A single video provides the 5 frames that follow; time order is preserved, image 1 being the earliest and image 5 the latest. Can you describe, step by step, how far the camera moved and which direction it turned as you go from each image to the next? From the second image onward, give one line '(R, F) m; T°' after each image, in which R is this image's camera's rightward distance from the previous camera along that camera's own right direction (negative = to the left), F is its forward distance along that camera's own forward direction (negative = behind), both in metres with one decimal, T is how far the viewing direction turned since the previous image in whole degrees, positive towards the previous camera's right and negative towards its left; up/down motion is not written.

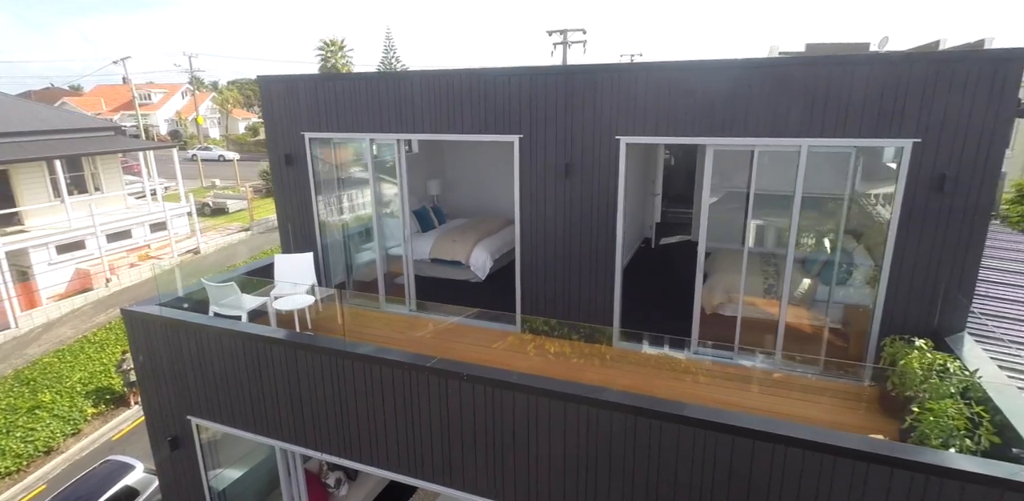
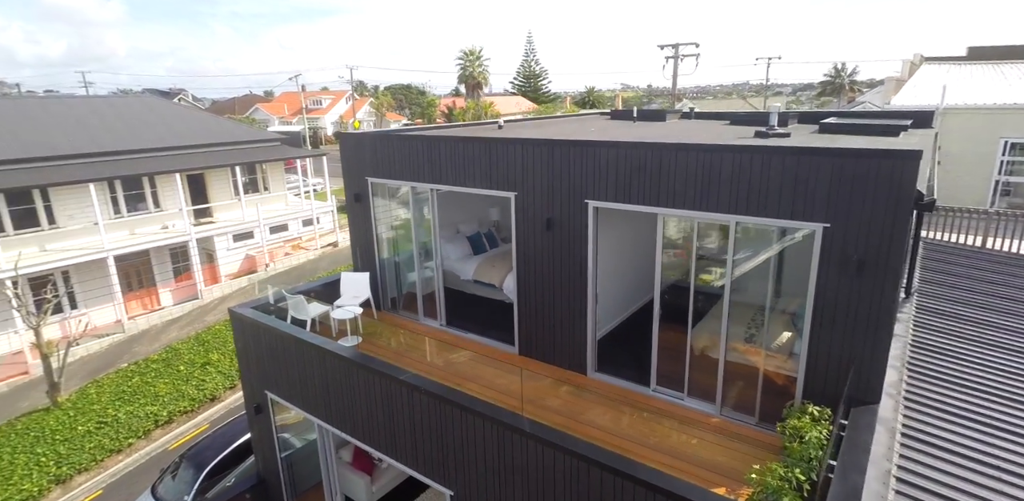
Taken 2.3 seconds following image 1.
(+1.7, -0.9) m; -14°
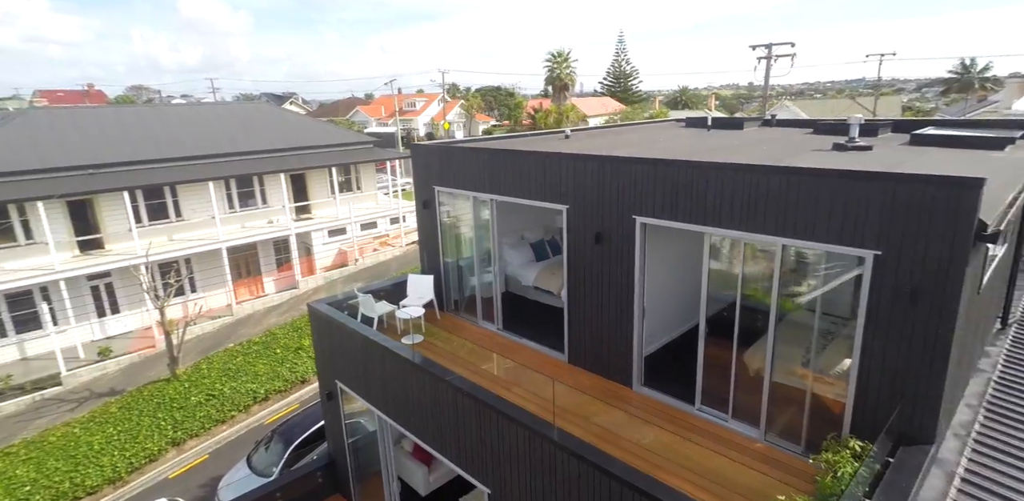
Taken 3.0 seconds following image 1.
(+0.4, -0.2) m; -9°
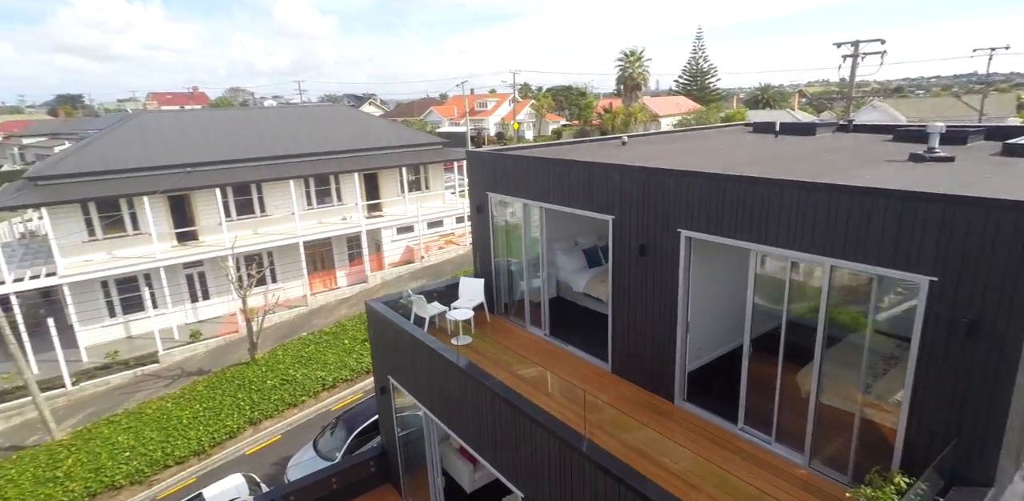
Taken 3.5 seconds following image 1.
(+0.3, -0.1) m; -7°
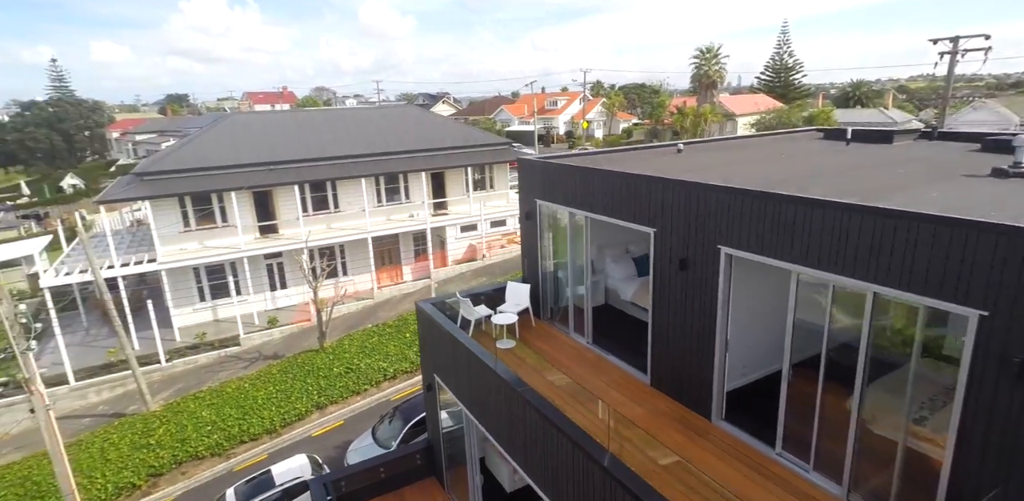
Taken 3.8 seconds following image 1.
(+0.4, -0.1) m; -7°
